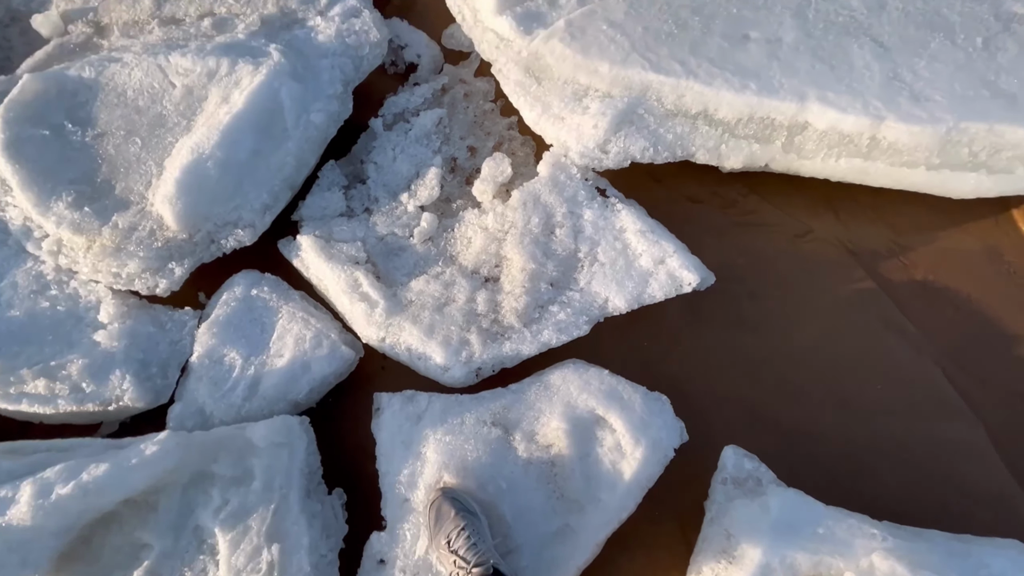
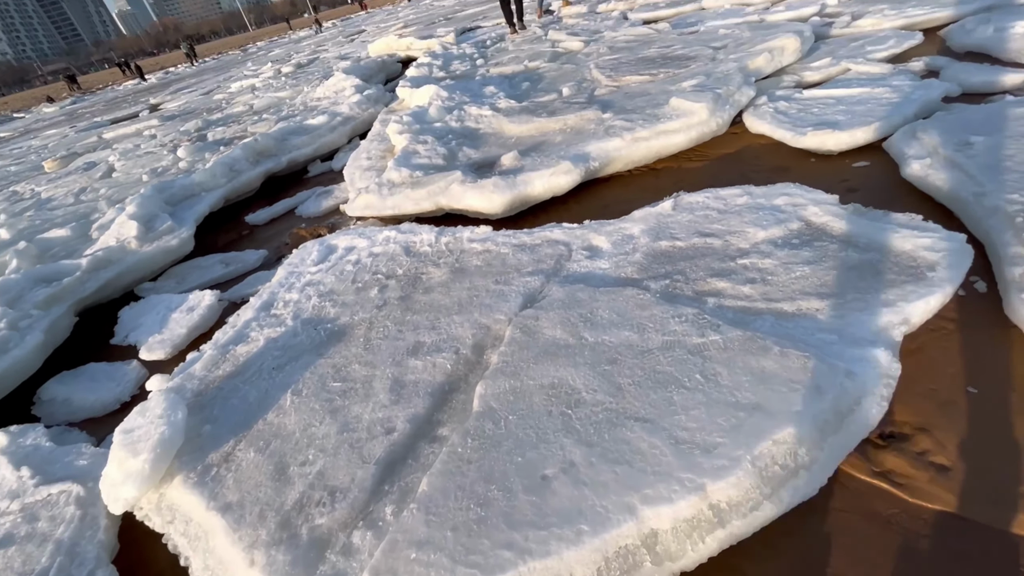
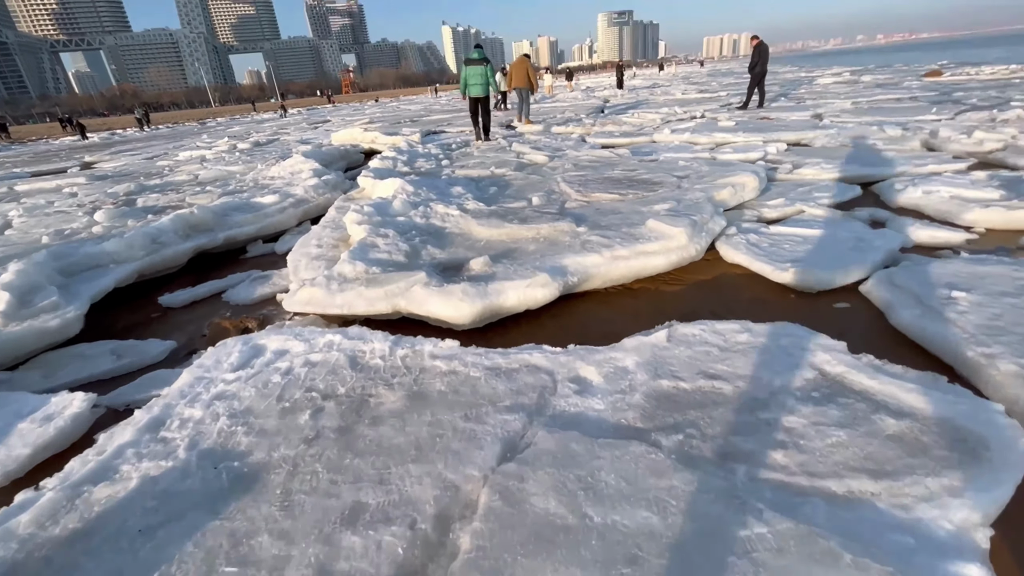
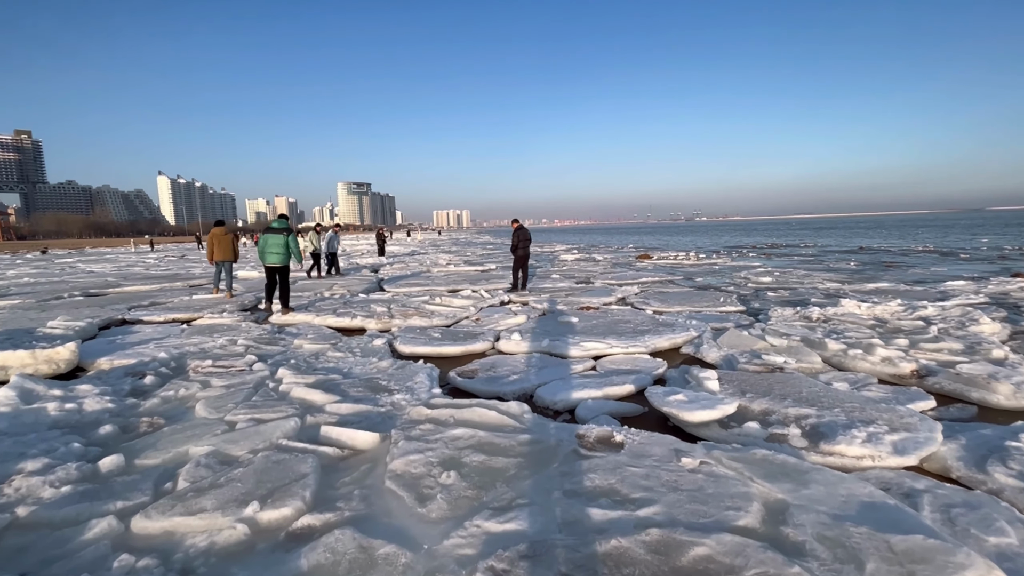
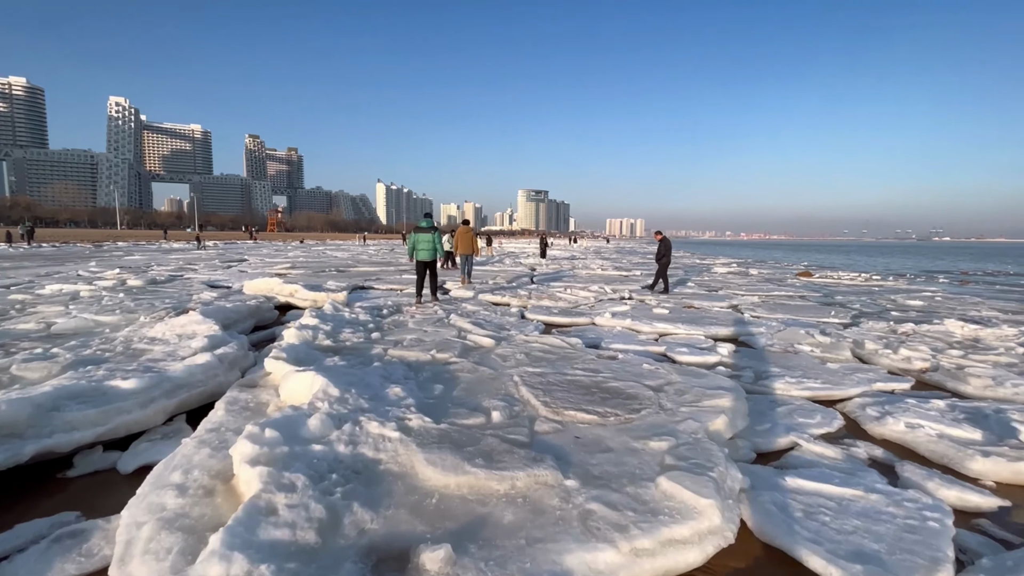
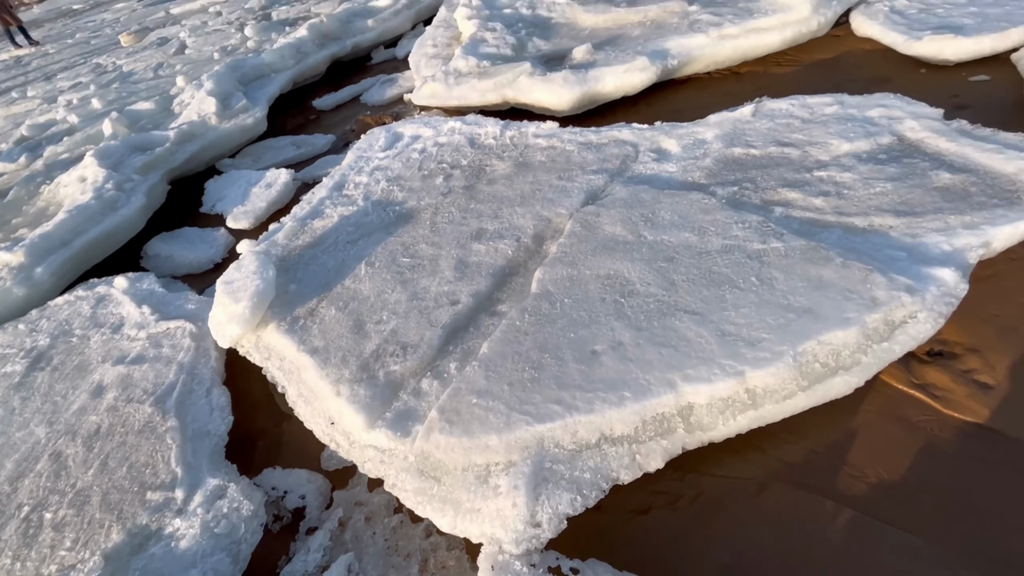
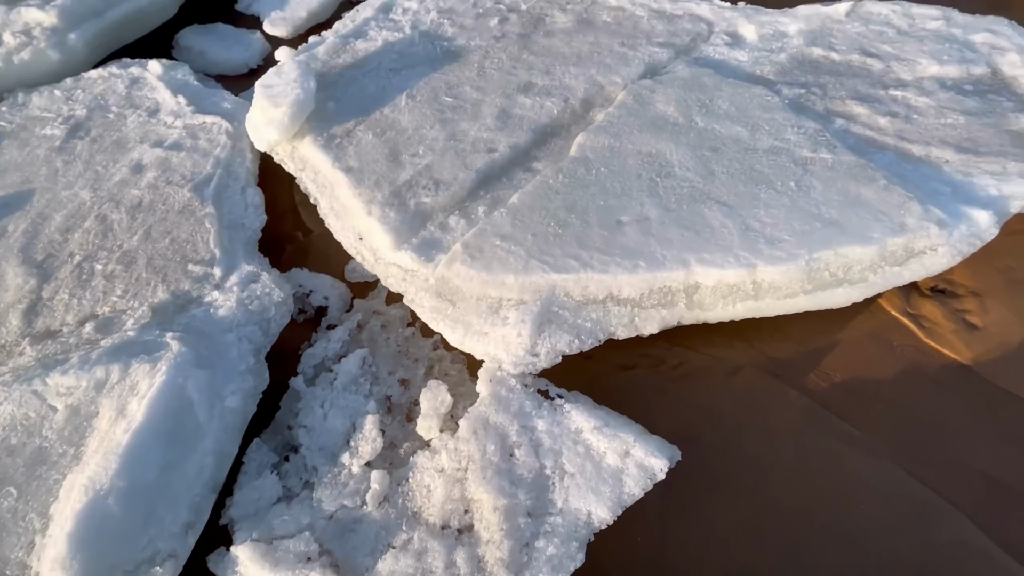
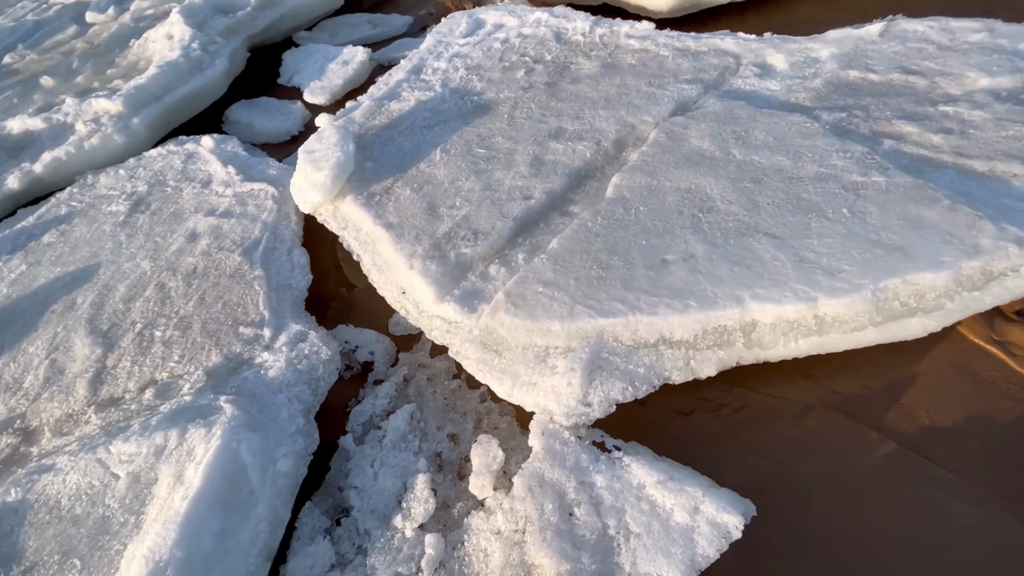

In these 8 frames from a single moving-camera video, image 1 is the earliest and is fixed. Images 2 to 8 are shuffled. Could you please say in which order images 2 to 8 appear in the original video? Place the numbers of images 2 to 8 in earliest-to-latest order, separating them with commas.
7, 8, 6, 2, 3, 5, 4
